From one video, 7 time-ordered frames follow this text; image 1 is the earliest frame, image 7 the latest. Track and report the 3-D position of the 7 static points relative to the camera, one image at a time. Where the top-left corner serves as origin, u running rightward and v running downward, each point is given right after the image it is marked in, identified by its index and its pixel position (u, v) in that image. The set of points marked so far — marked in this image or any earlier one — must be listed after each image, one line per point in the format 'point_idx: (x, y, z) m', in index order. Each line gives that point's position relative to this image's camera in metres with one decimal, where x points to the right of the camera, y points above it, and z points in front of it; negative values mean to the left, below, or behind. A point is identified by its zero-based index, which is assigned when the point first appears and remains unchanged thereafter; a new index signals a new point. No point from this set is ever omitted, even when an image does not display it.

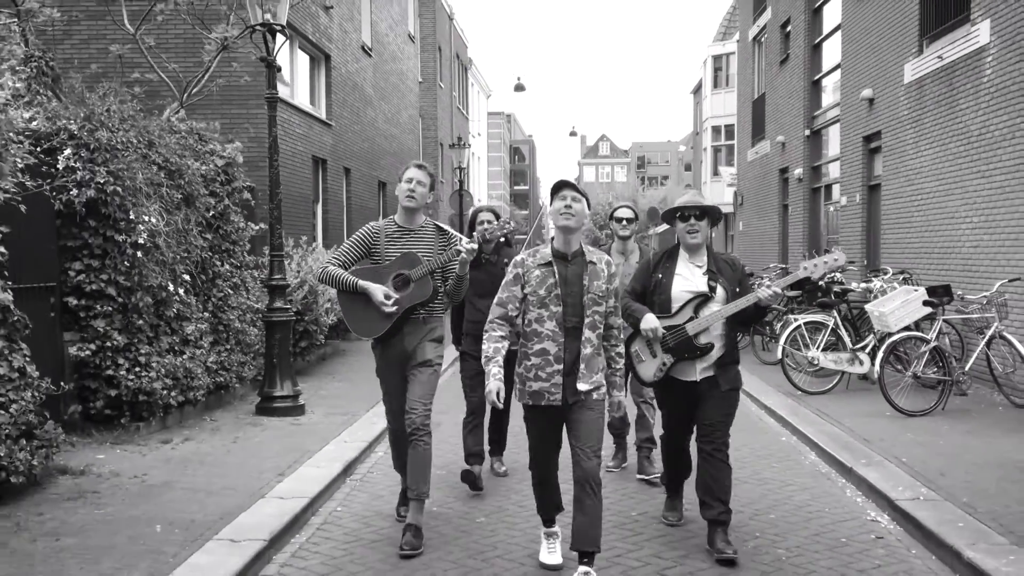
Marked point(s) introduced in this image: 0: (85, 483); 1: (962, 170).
0: (-2.3, -1.0, +5.6) m
1: (+4.2, +1.1, +9.8) m
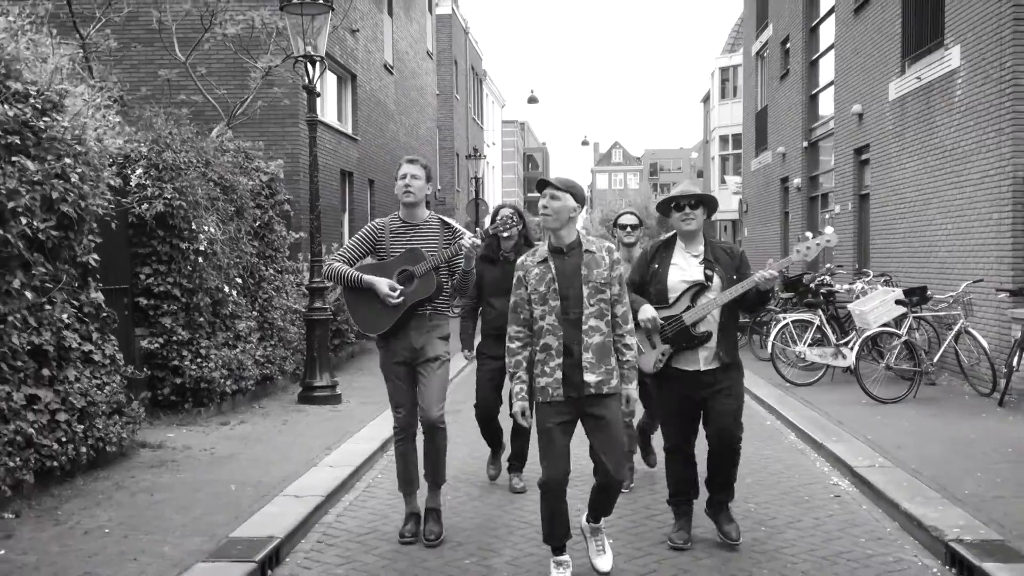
0: (-2.2, -1.0, +6.5) m
1: (+4.3, +1.1, +10.7) m
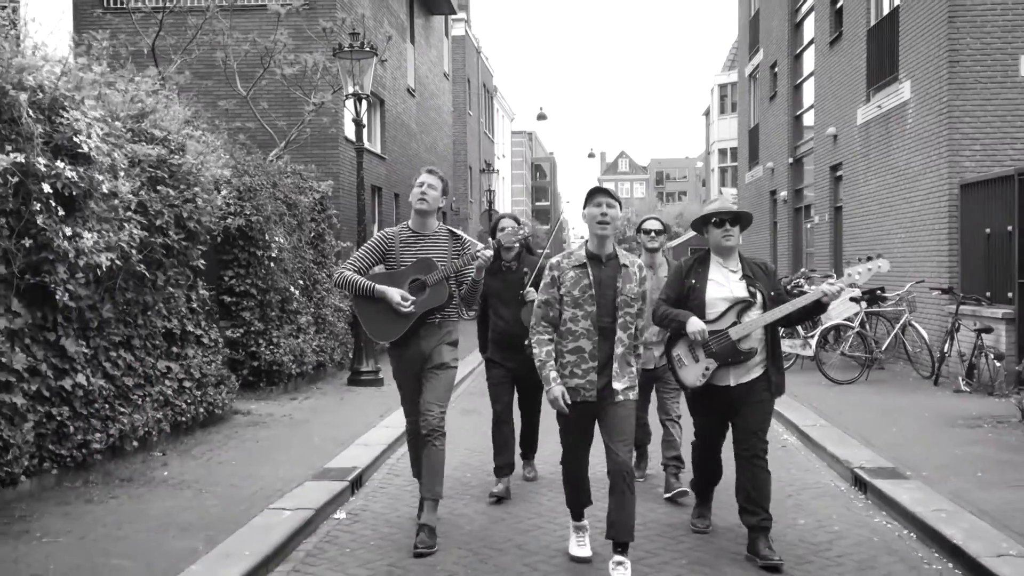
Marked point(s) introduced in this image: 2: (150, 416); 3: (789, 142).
0: (-2.0, -1.0, +8.3) m
1: (+4.5, +1.1, +12.4) m
2: (-2.3, -0.8, +6.7) m
3: (+5.0, +2.6, +18.9) m
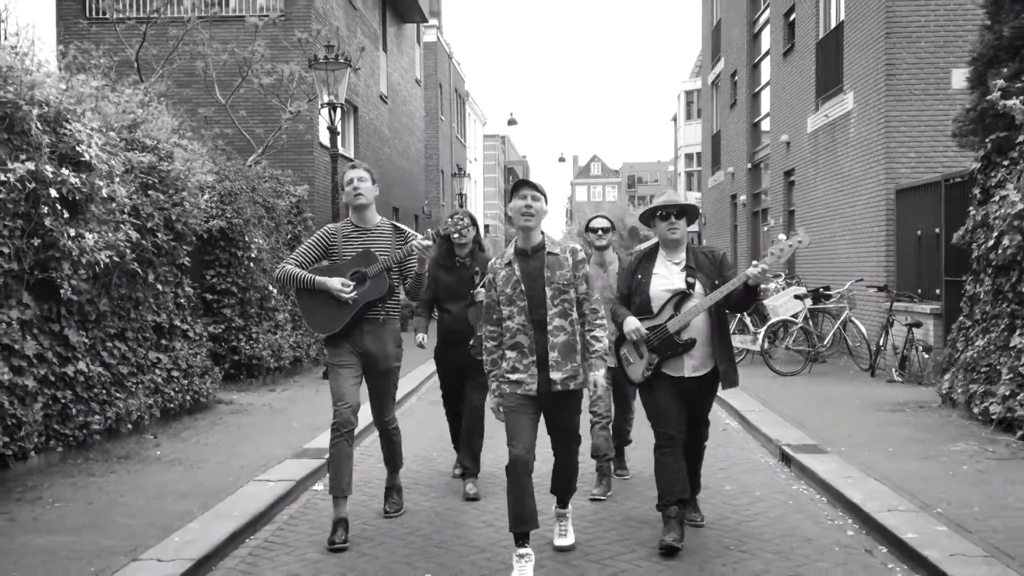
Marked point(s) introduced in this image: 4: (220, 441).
0: (-2.3, -1.0, +8.9) m
1: (+4.1, +1.1, +13.2) m
2: (-2.6, -0.8, +7.3) m
3: (+4.4, +2.6, +19.7) m
4: (-2.0, -1.1, +7.4) m
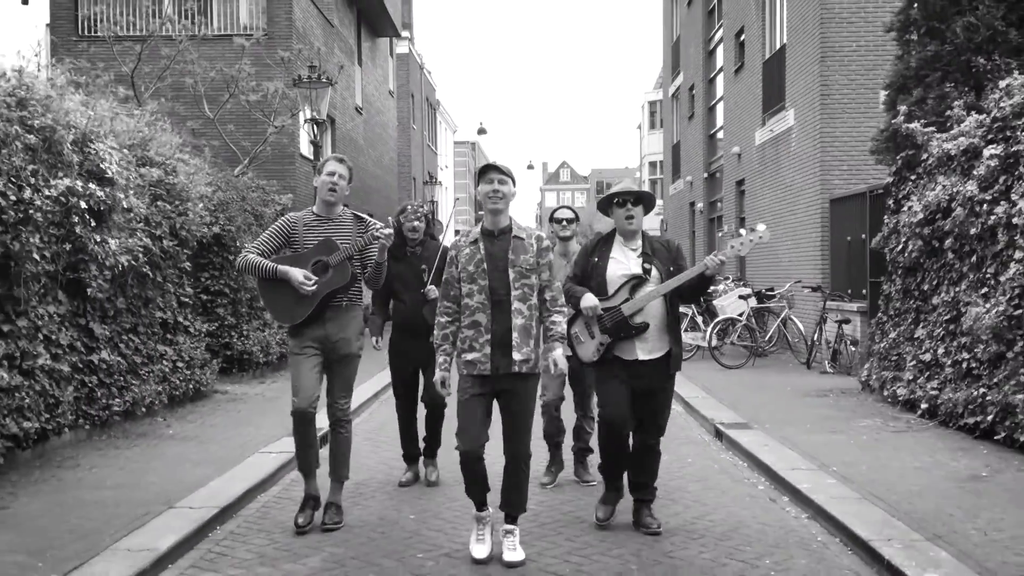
0: (-2.6, -1.0, +9.8) m
1: (+3.7, +1.1, +14.3) m
2: (-2.8, -0.8, +8.2) m
3: (+3.8, +2.6, +20.8) m
4: (-2.3, -1.1, +8.3) m
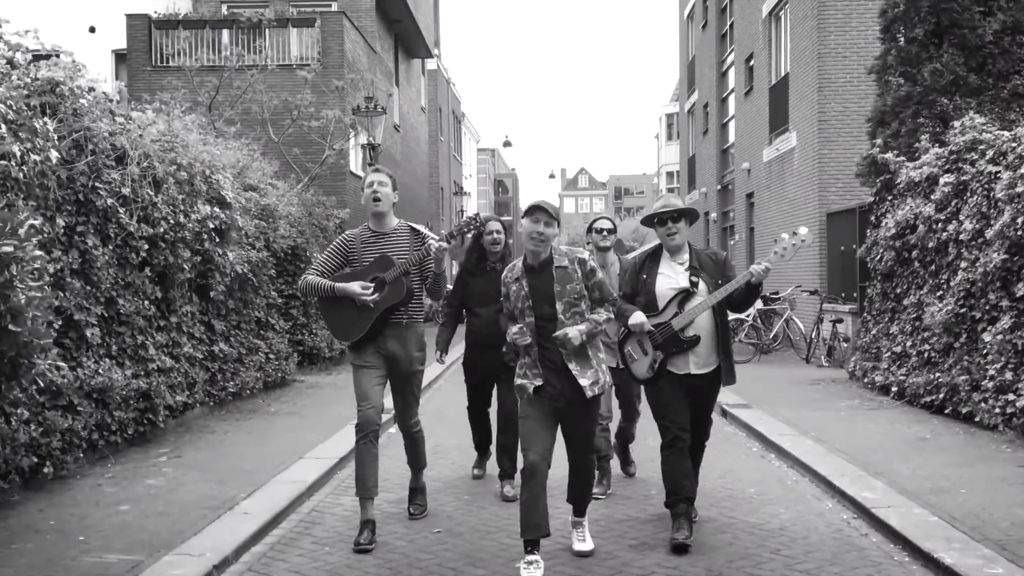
0: (-2.2, -1.1, +11.5) m
1: (+4.1, +1.0, +15.9) m
2: (-2.4, -0.8, +10.0) m
3: (+4.4, +2.5, +22.4) m
4: (-1.9, -1.1, +10.0) m
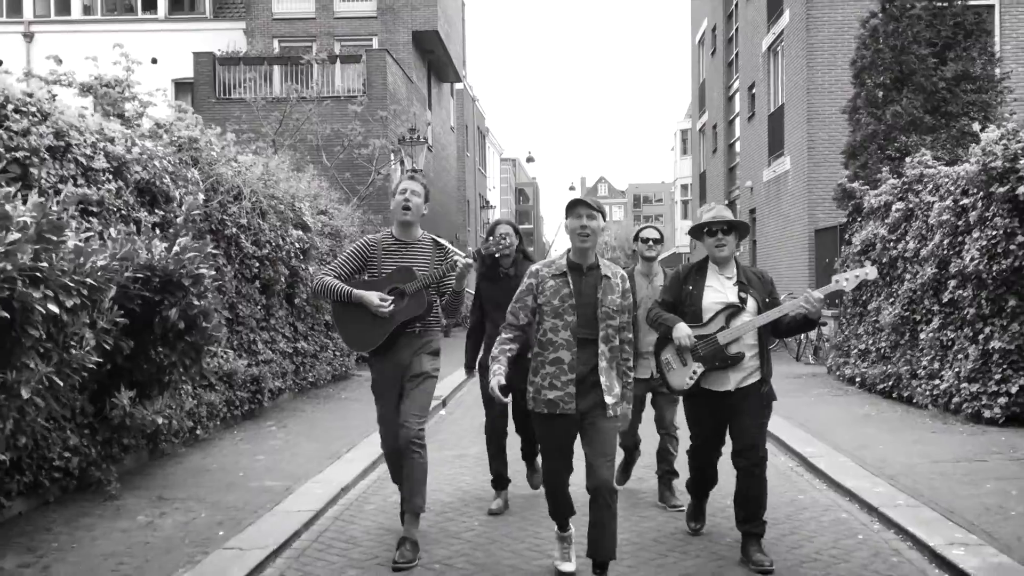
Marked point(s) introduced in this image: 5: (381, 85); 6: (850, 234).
0: (-1.9, -1.2, +13.5) m
1: (+4.6, +0.9, +17.8) m
2: (-2.1, -0.9, +12.0) m
3: (+4.9, +2.3, +24.4) m
4: (-1.6, -1.2, +12.0) m
5: (-2.3, +3.6, +18.9) m
6: (+4.0, +0.6, +12.5) m
